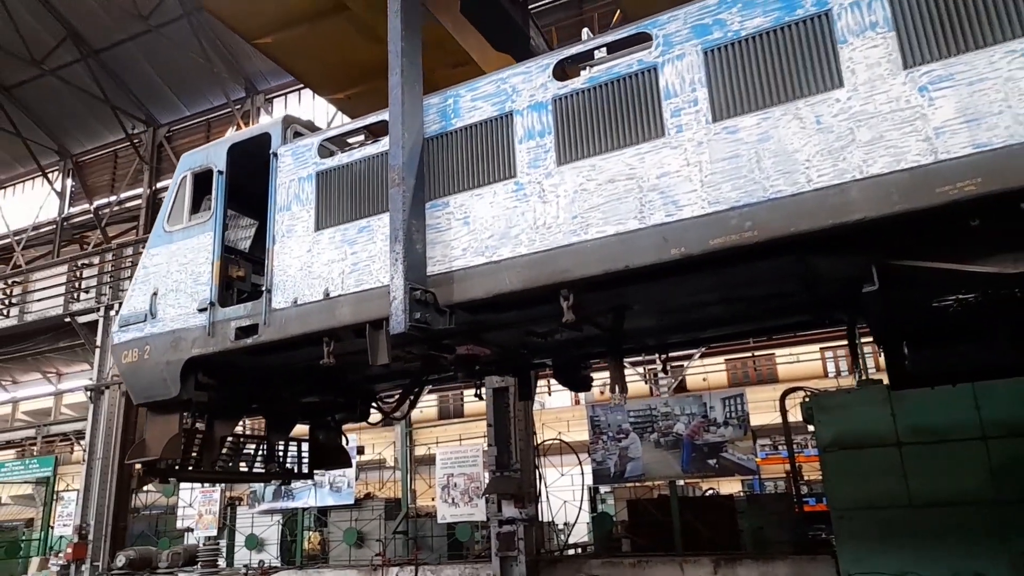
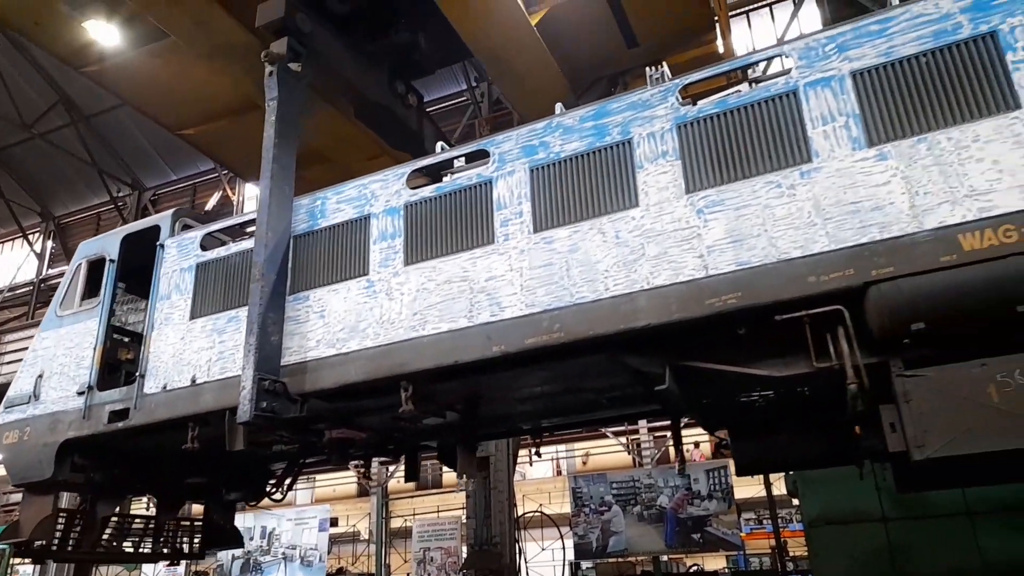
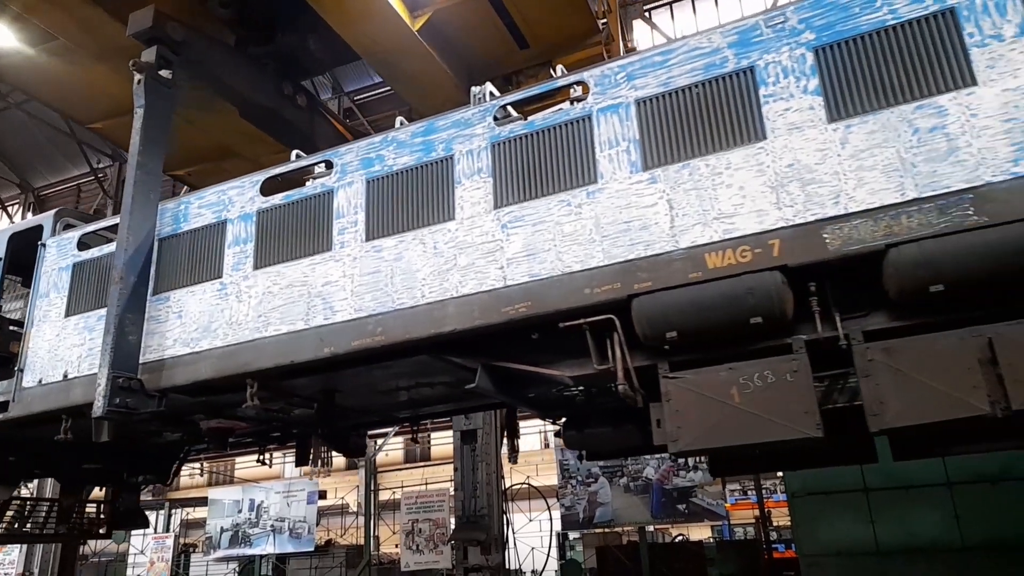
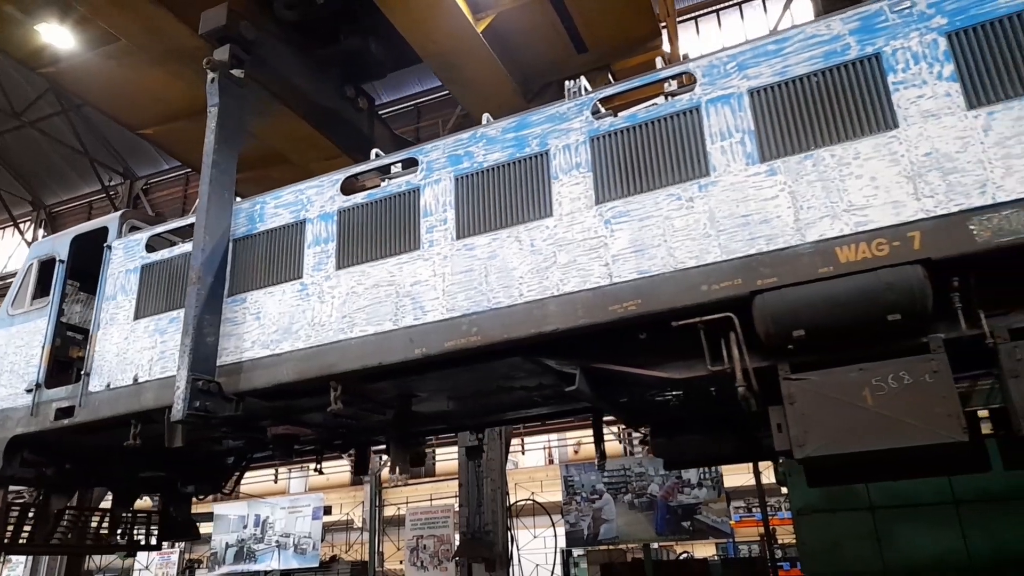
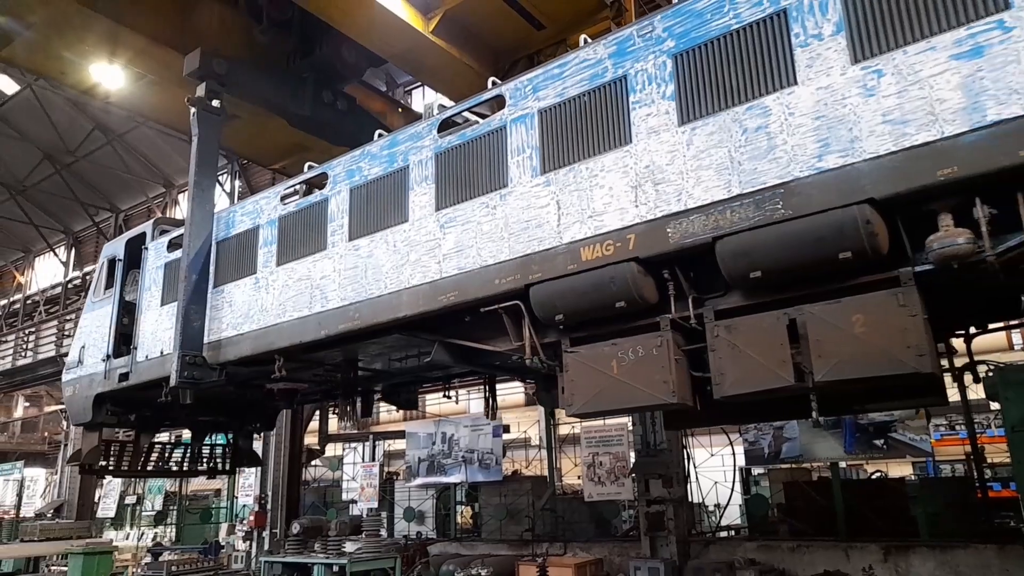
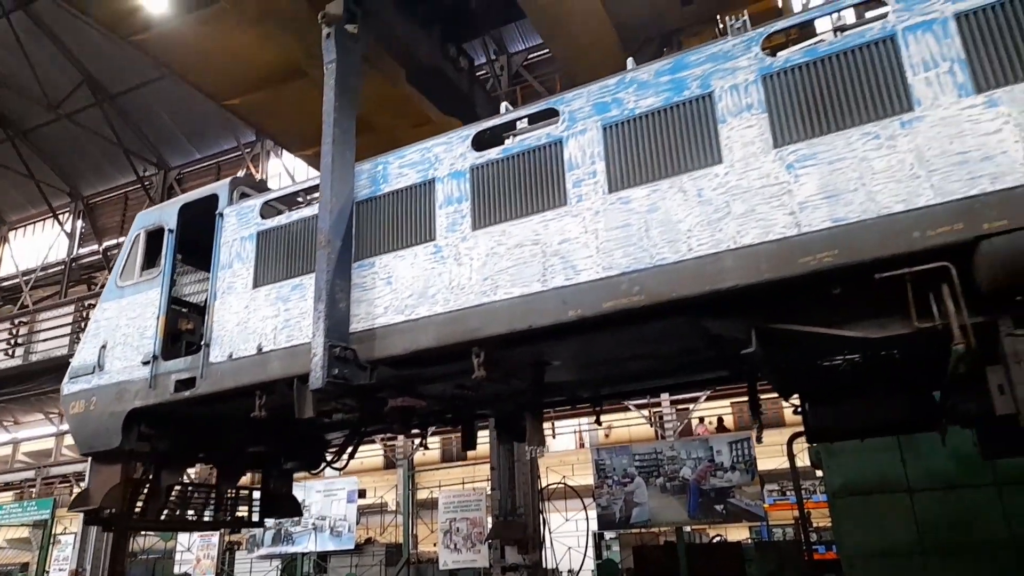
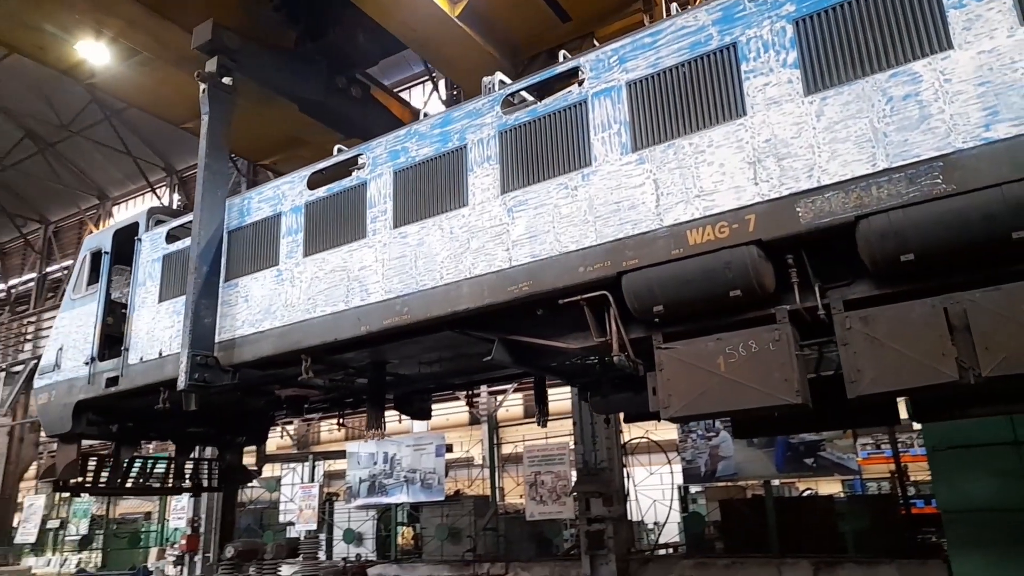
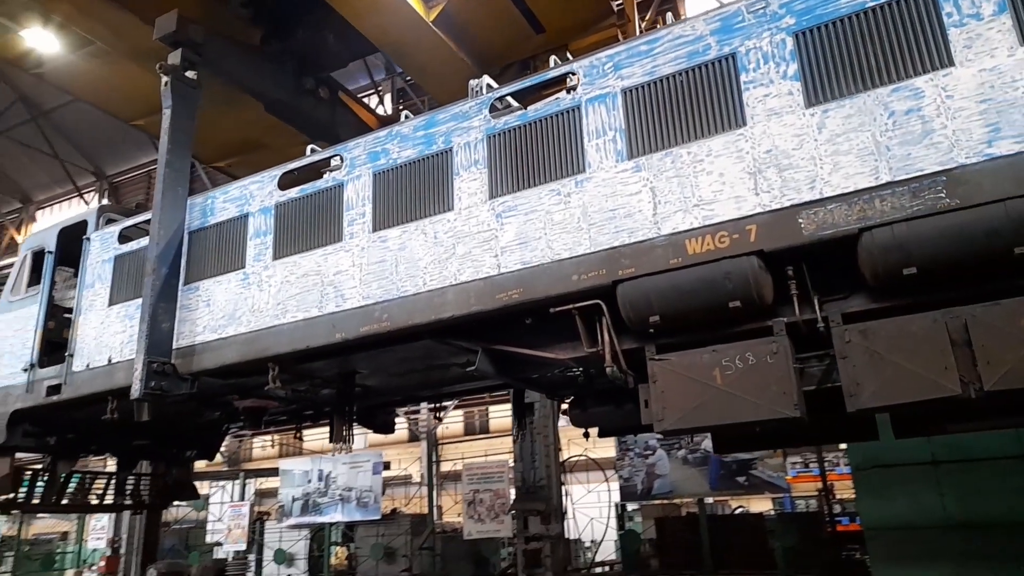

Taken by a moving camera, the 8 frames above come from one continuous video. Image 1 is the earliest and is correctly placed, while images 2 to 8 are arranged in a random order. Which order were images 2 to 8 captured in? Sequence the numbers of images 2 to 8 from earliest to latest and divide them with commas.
6, 2, 4, 3, 8, 7, 5
